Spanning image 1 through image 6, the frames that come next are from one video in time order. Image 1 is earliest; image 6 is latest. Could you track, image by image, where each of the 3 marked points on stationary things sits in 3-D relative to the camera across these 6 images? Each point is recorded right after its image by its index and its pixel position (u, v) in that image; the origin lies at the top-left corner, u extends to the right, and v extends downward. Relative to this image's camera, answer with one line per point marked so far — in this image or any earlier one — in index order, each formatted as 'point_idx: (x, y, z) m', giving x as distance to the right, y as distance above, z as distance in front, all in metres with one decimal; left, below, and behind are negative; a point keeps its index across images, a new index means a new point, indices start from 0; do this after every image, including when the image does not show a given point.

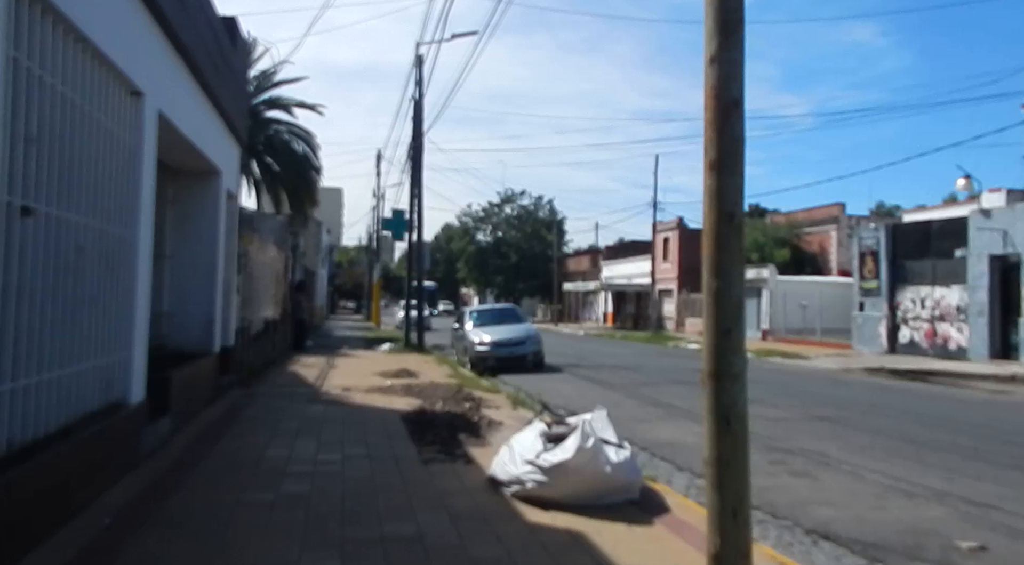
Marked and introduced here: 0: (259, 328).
0: (-6.3, -1.1, +19.5) m
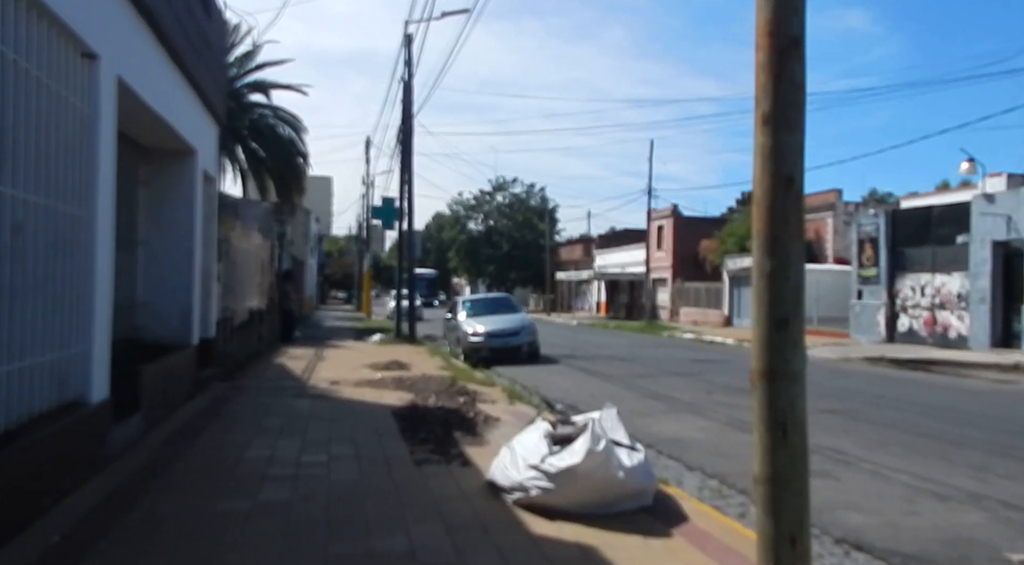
0: (-6.4, -0.9, +18.8) m
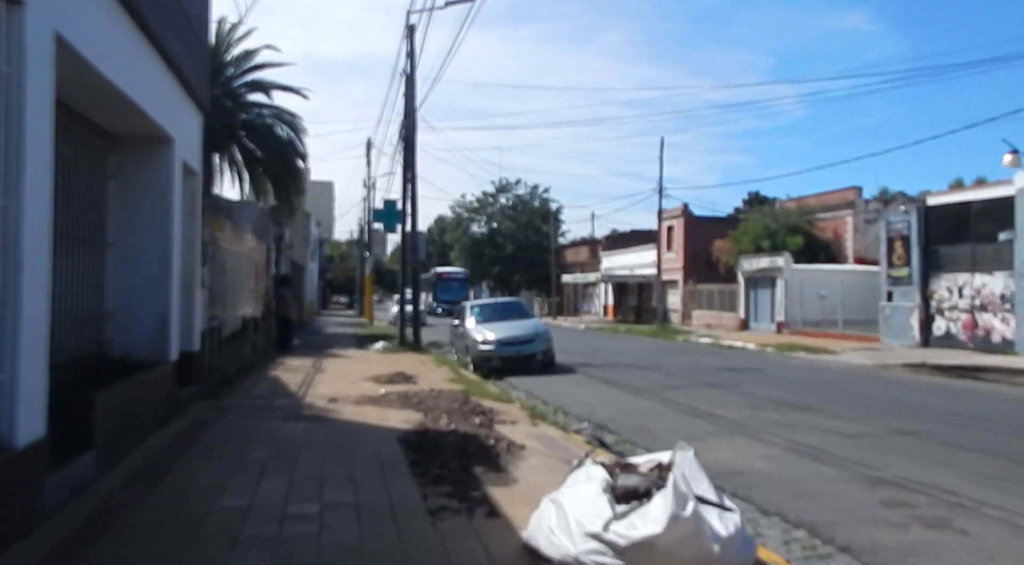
0: (-6.1, -1.0, +17.2) m
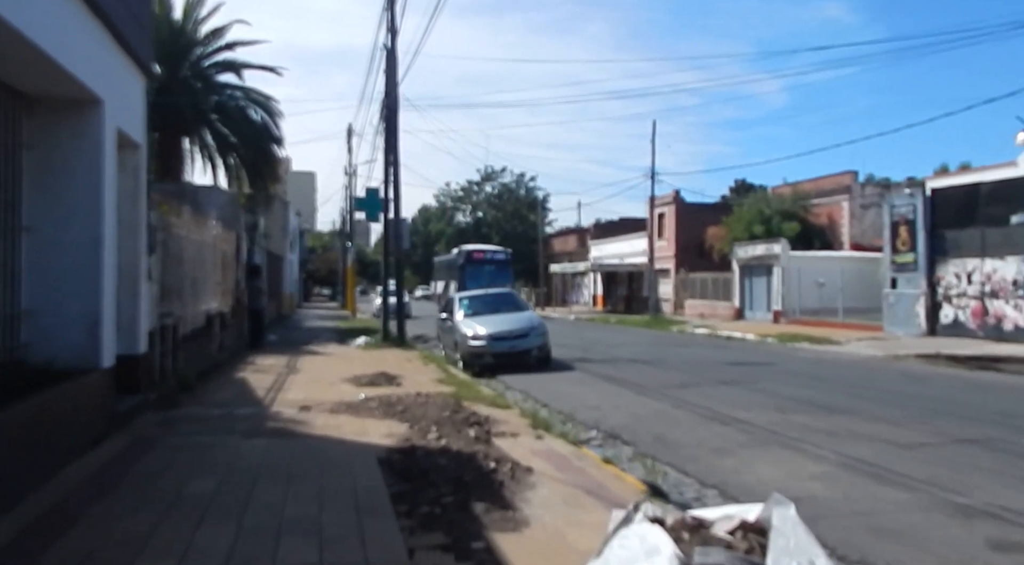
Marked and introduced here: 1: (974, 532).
0: (-6.2, -0.8, +15.4) m
1: (+3.6, -1.9, +6.1) m
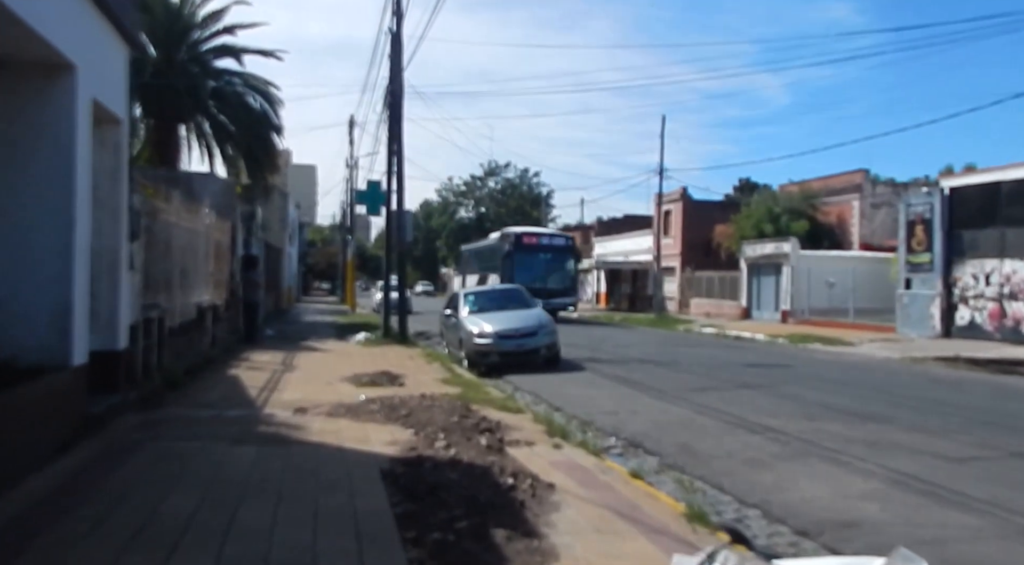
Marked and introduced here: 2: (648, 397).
0: (-6.1, -0.7, +14.6) m
1: (+3.8, -1.9, +5.3) m
2: (+2.4, -2.0, +13.6) m
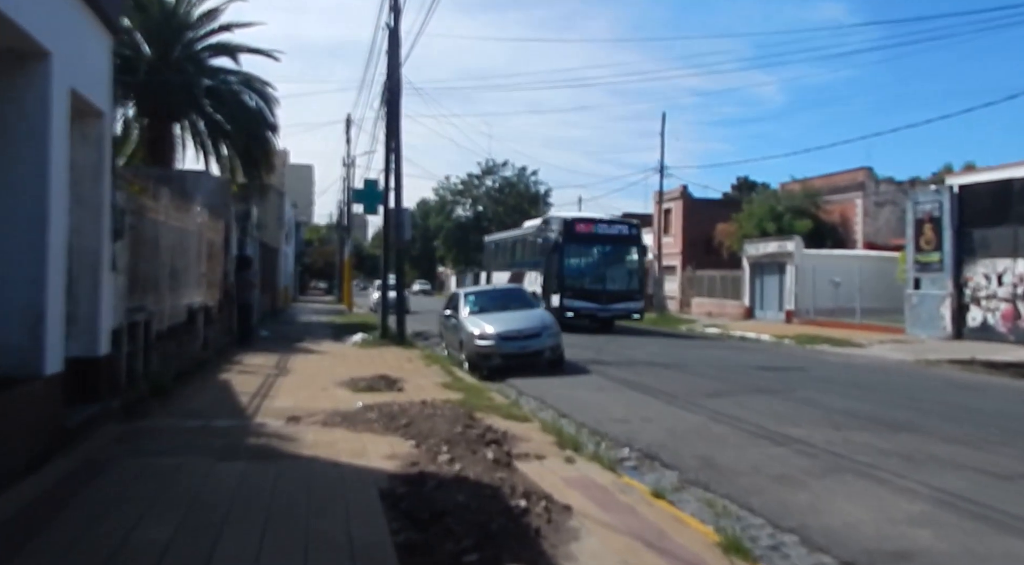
0: (-6.0, -0.7, +13.9) m
1: (+3.9, -2.0, +4.7) m
2: (+2.4, -2.0, +13.0) m
